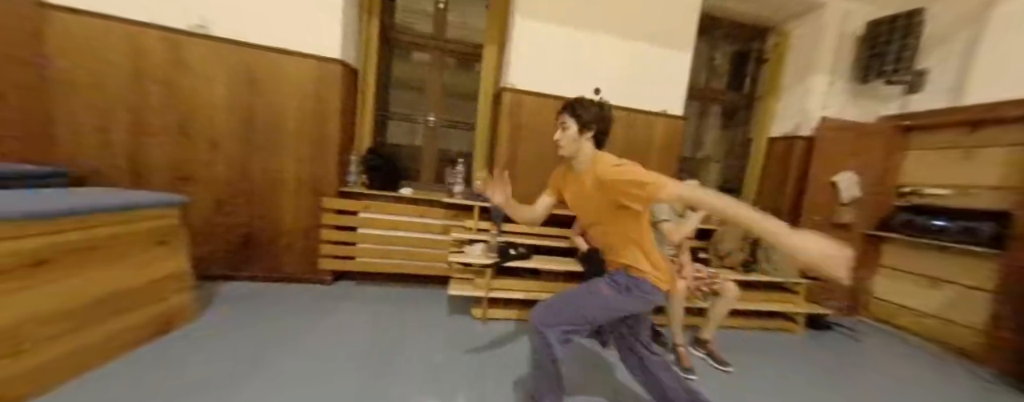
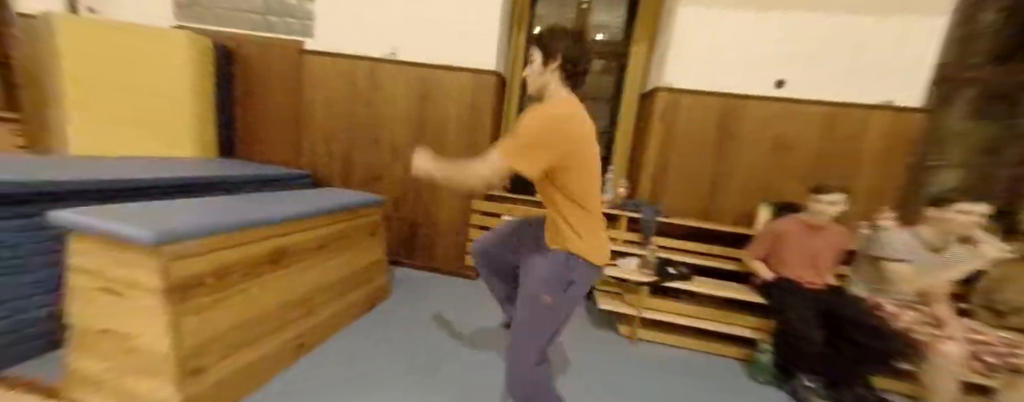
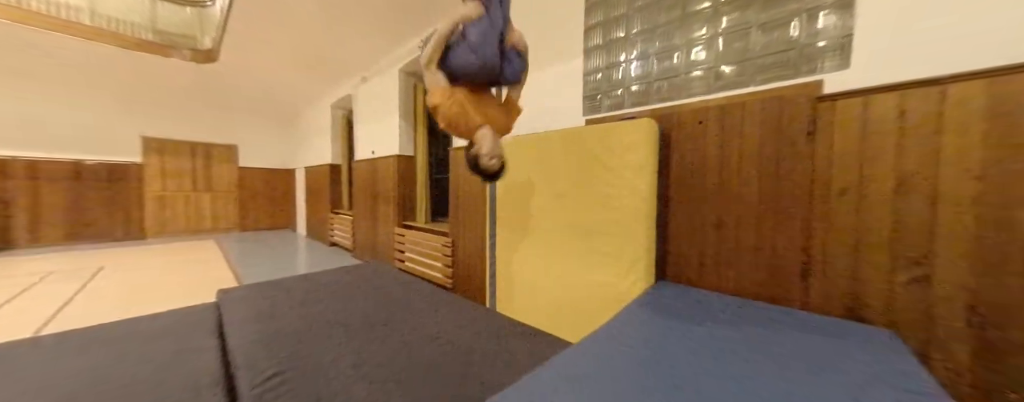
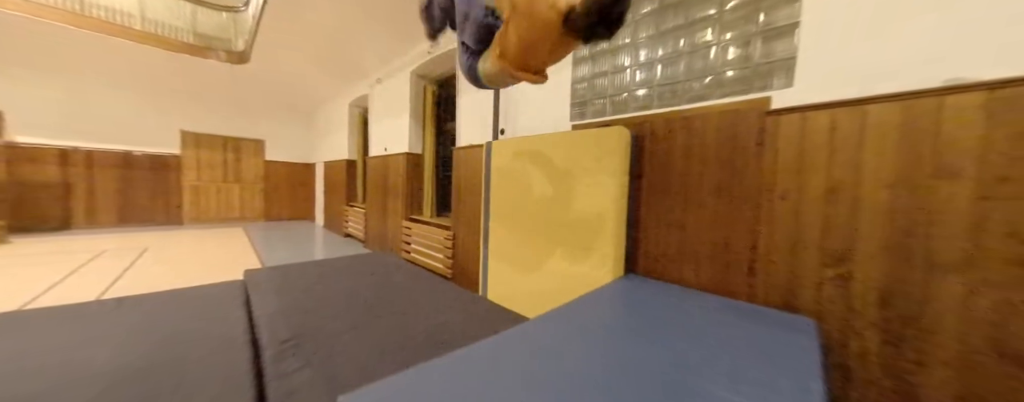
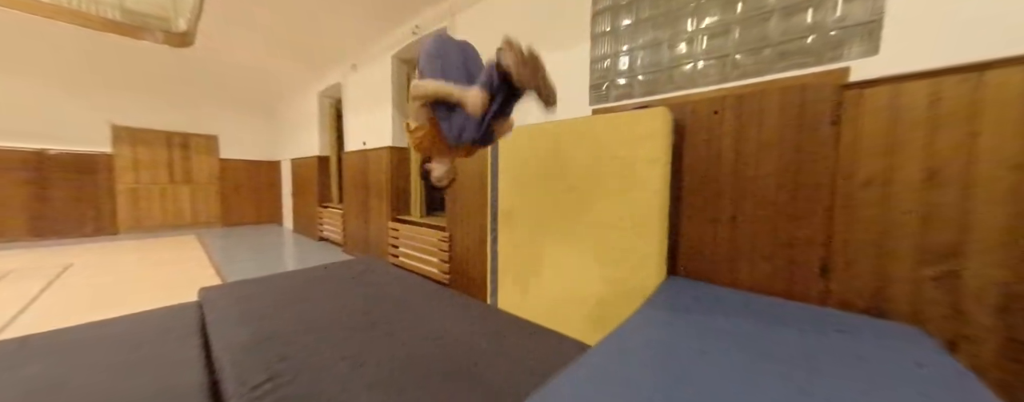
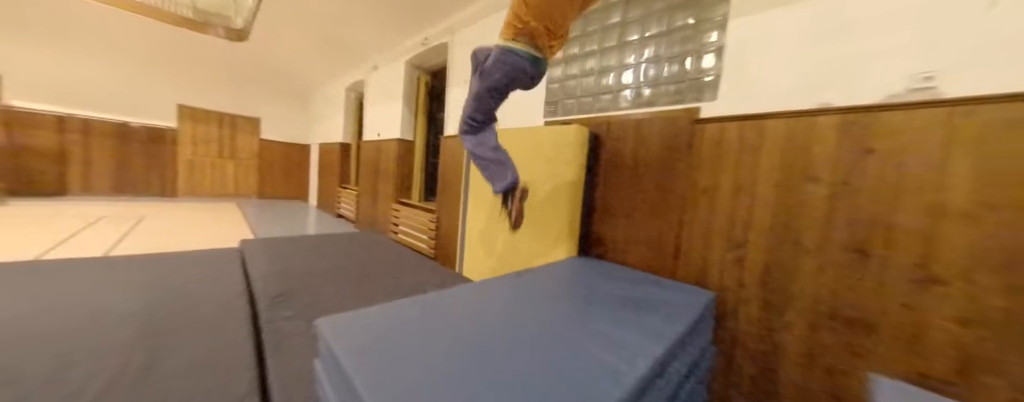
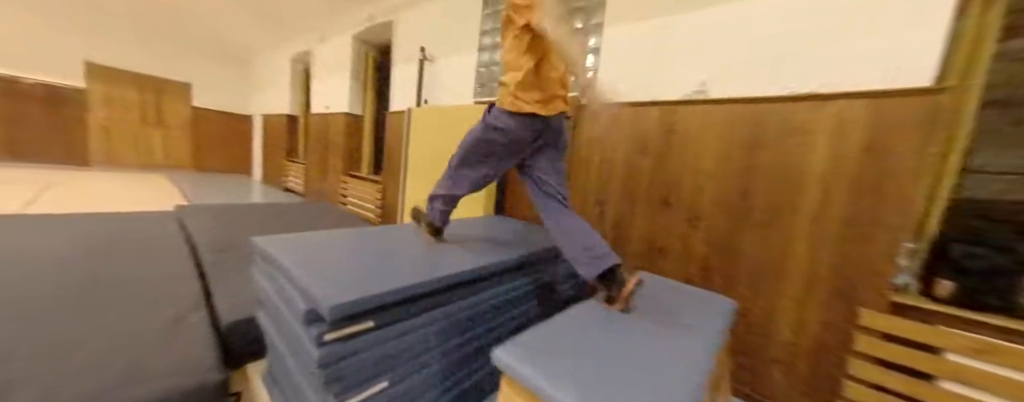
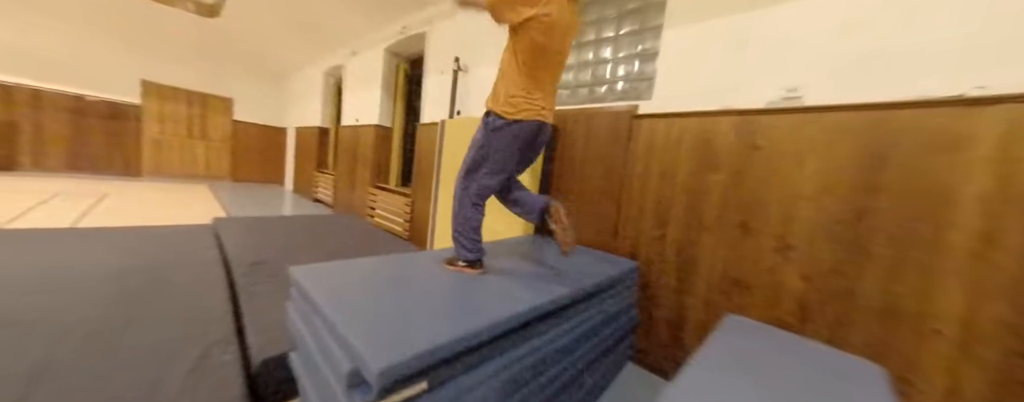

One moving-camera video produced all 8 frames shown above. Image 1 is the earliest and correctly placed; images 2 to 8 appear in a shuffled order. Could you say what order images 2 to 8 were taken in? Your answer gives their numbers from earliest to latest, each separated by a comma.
2, 7, 8, 6, 4, 3, 5
